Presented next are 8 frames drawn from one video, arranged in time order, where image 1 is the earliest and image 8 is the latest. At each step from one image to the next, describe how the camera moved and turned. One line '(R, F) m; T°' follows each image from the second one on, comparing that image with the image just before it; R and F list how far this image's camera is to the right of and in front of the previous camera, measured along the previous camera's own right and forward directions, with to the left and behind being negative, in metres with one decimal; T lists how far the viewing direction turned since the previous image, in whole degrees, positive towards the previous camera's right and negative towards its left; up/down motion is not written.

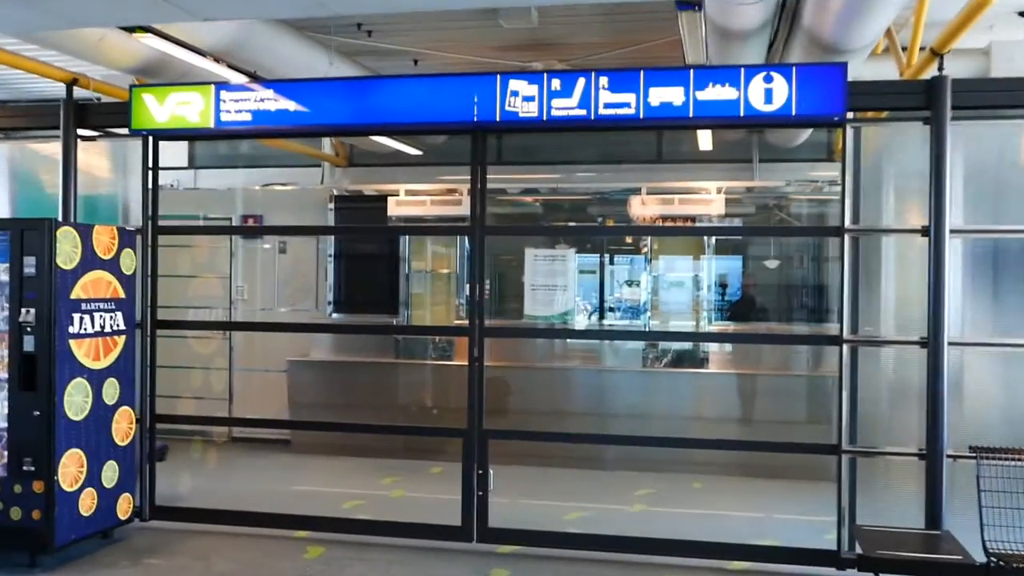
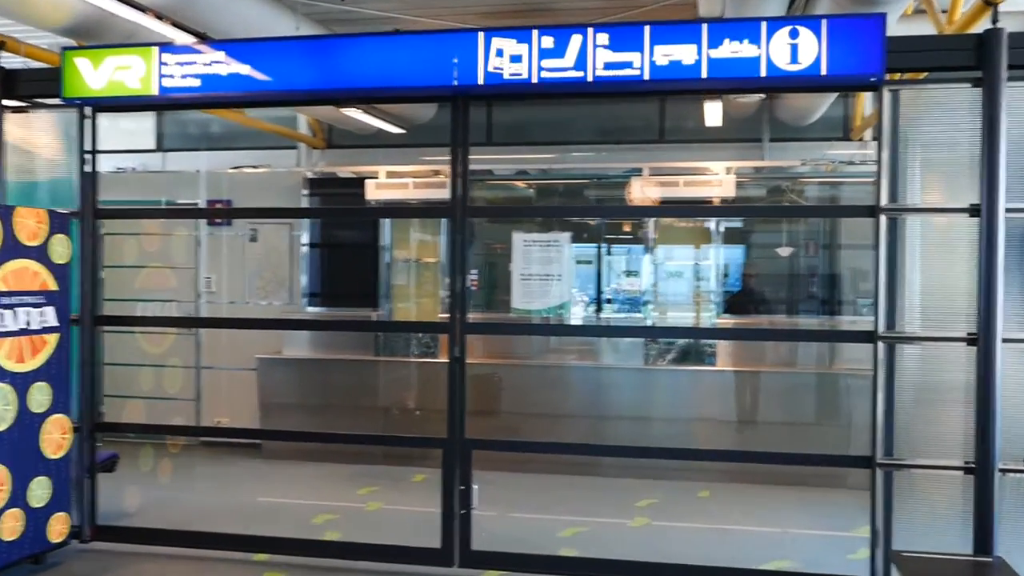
(0.0, +0.6) m; 0°
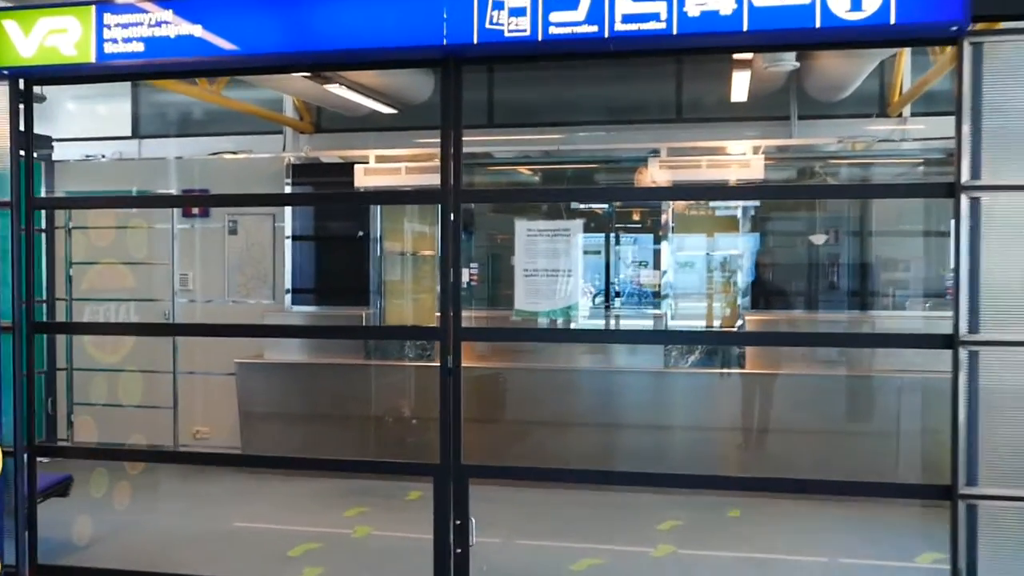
(0.0, +0.6) m; 0°
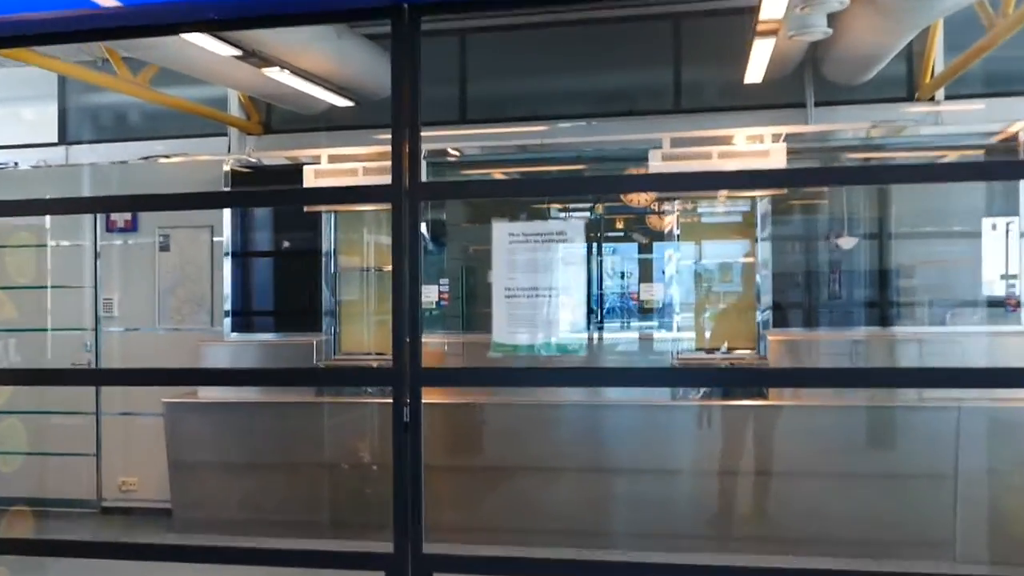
(0.0, +0.9) m; +1°
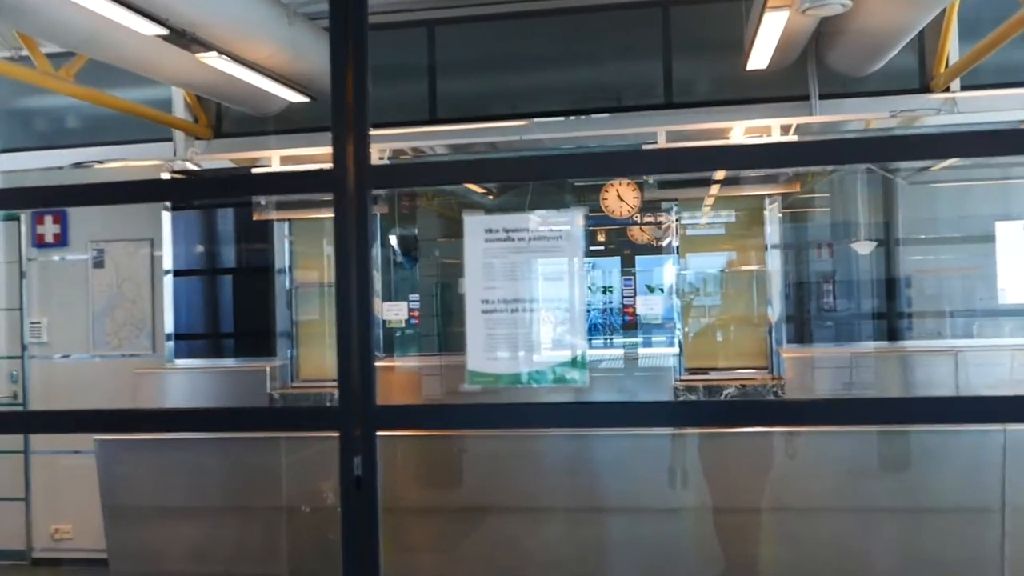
(0.0, +0.5) m; +1°
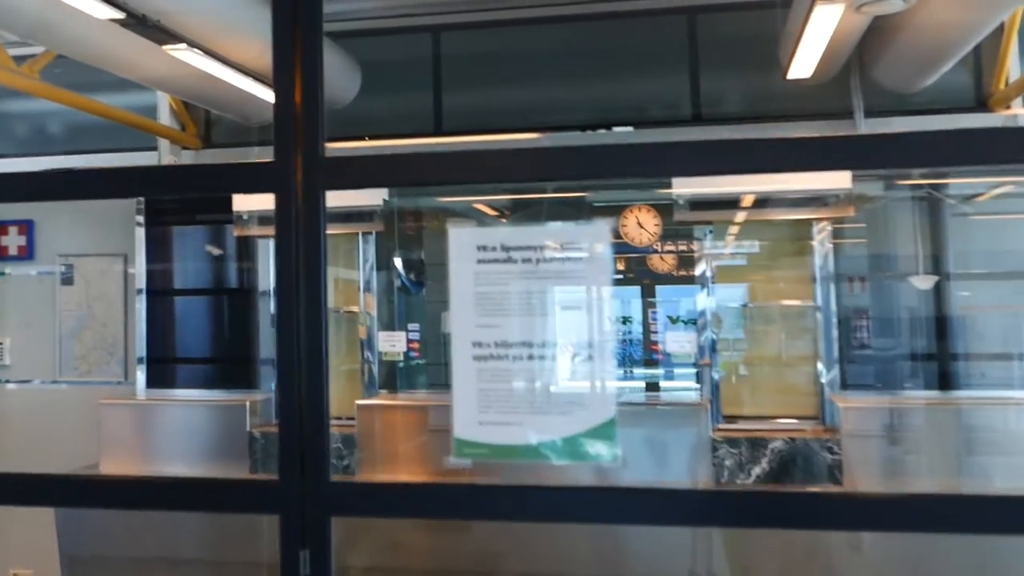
(0.0, +0.5) m; -1°
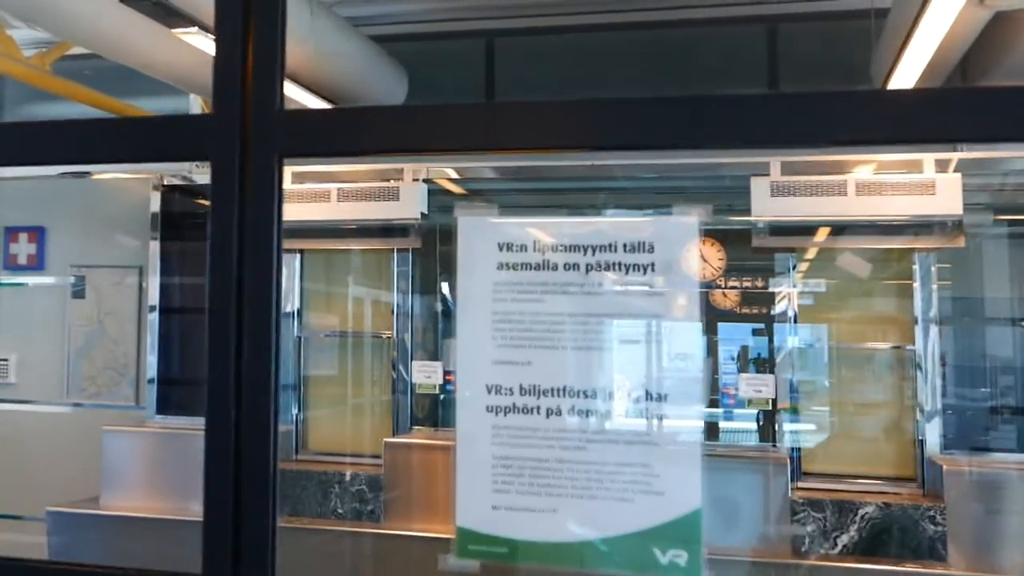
(0.0, +0.4) m; -3°
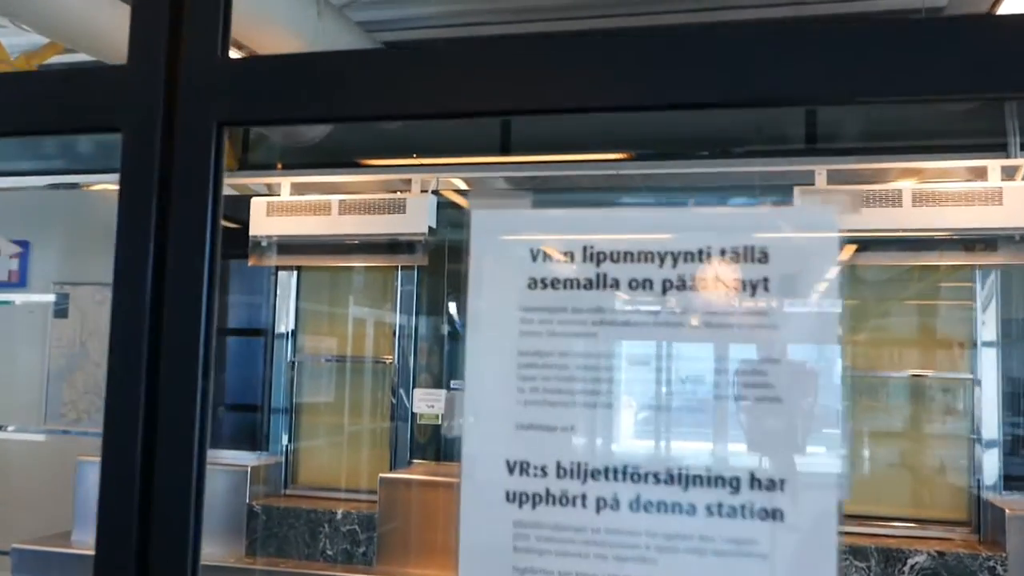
(0.0, +0.3) m; -1°
